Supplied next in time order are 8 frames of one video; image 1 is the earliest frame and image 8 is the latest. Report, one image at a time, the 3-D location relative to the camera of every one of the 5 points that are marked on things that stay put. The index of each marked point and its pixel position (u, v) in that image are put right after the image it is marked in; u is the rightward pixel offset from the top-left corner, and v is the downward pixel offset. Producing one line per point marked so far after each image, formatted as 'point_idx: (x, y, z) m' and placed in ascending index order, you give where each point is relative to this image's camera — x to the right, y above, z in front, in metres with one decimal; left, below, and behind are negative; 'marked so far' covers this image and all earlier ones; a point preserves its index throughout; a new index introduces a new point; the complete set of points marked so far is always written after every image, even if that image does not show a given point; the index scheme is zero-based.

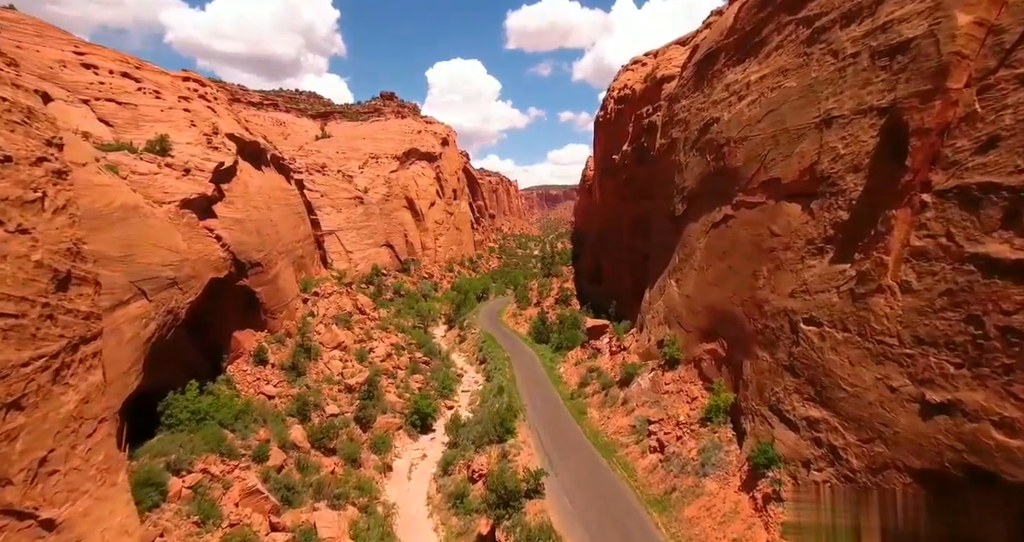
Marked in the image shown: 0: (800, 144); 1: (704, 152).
0: (+7.3, +3.2, +12.2) m
1: (+7.1, +4.4, +17.8) m
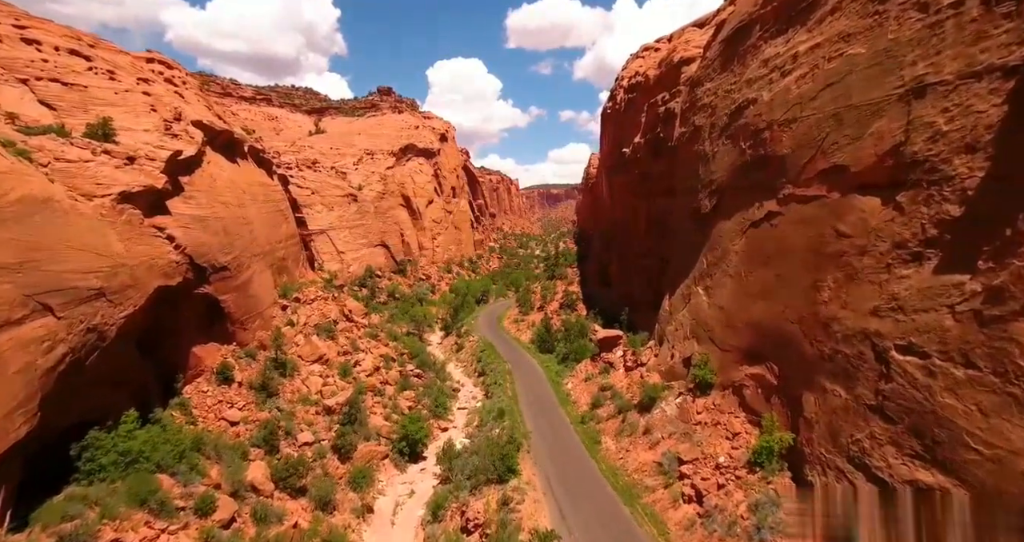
0: (+7.3, +3.0, +9.7) m
1: (+7.2, +4.2, +15.4) m
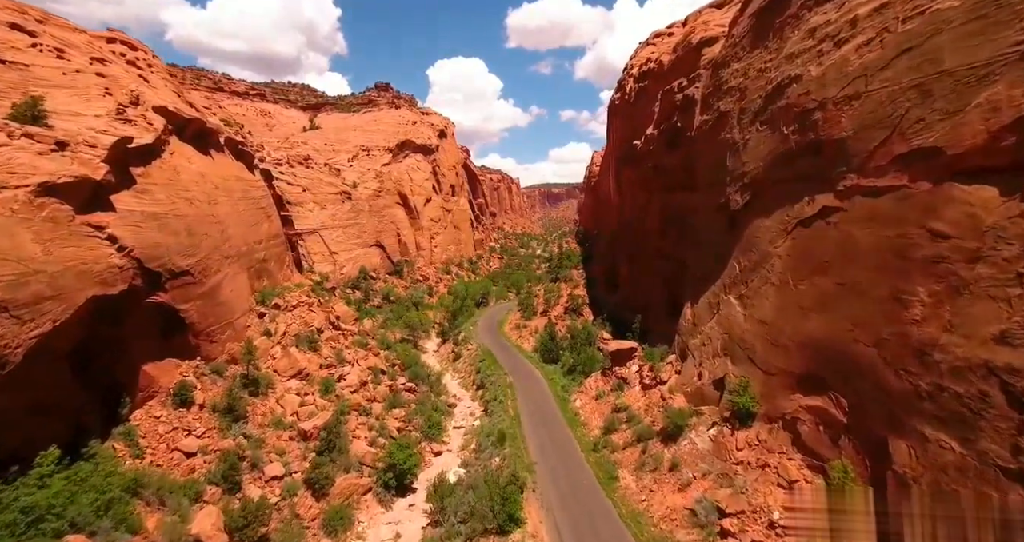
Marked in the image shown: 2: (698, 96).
0: (+7.4, +2.8, +7.6) m
1: (+7.2, +4.0, +13.2) m
2: (+7.5, +7.1, +19.6) m
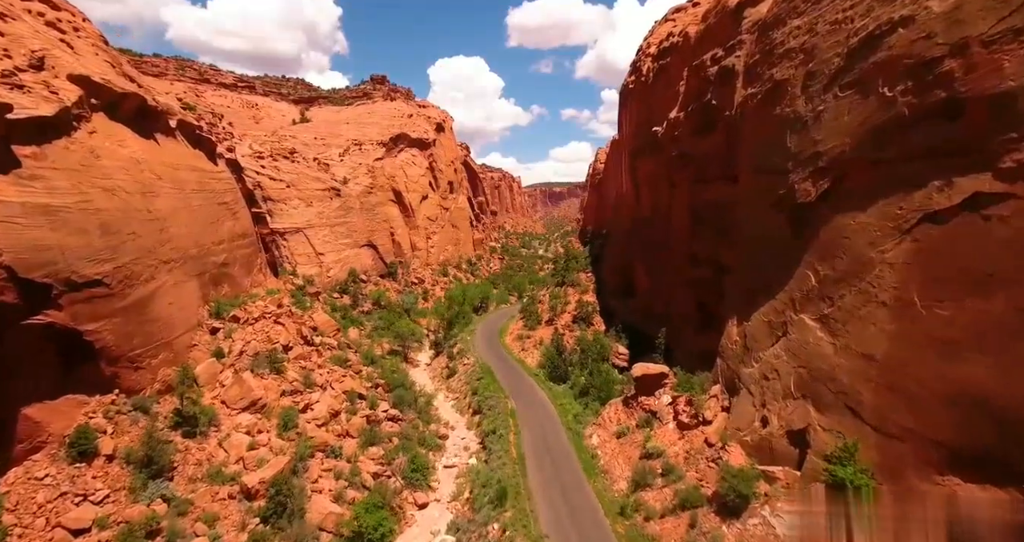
0: (+7.4, +2.6, +4.1) m
1: (+7.3, +3.7, +9.8) m
2: (+7.6, +6.9, +16.2) m
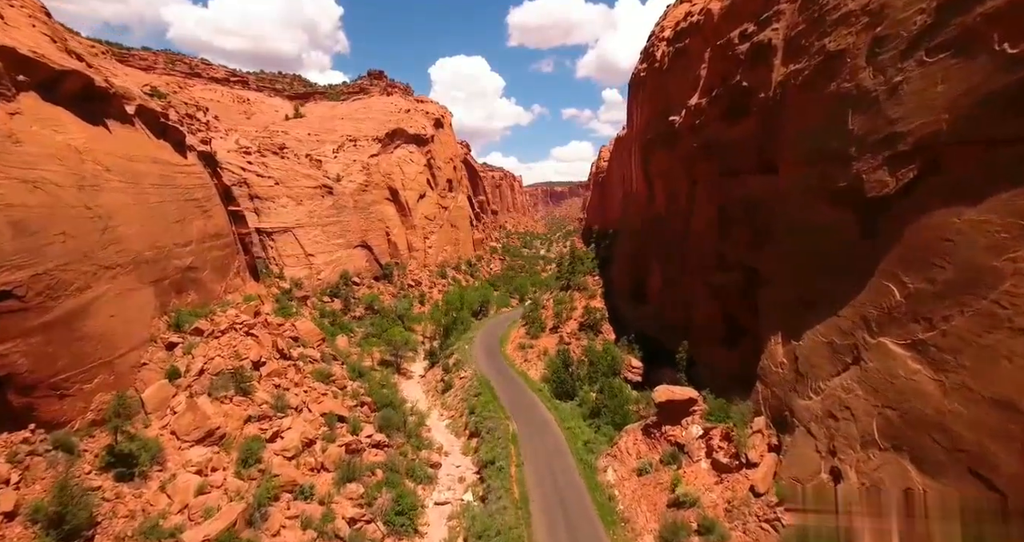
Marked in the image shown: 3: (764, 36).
0: (+7.5, +2.4, +1.9) m
1: (+7.3, +3.5, +7.5) m
2: (+7.7, +6.7, +14.0) m
3: (+7.6, +7.1, +14.6) m
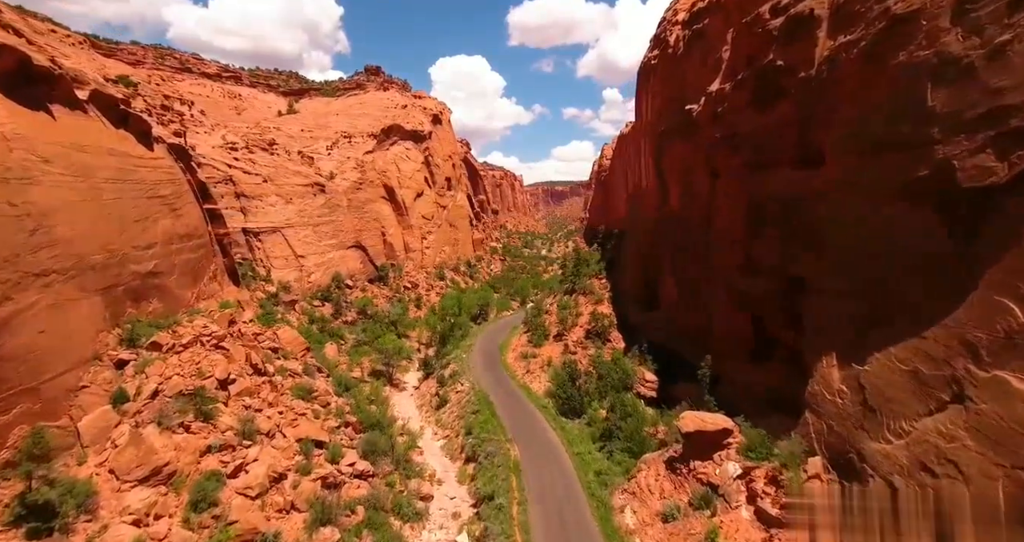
0: (+7.5, +2.2, -0.1) m
1: (+7.4, +3.4, +5.6) m
2: (+7.7, +6.5, +12.0) m
3: (+7.6, +7.0, +12.6) m
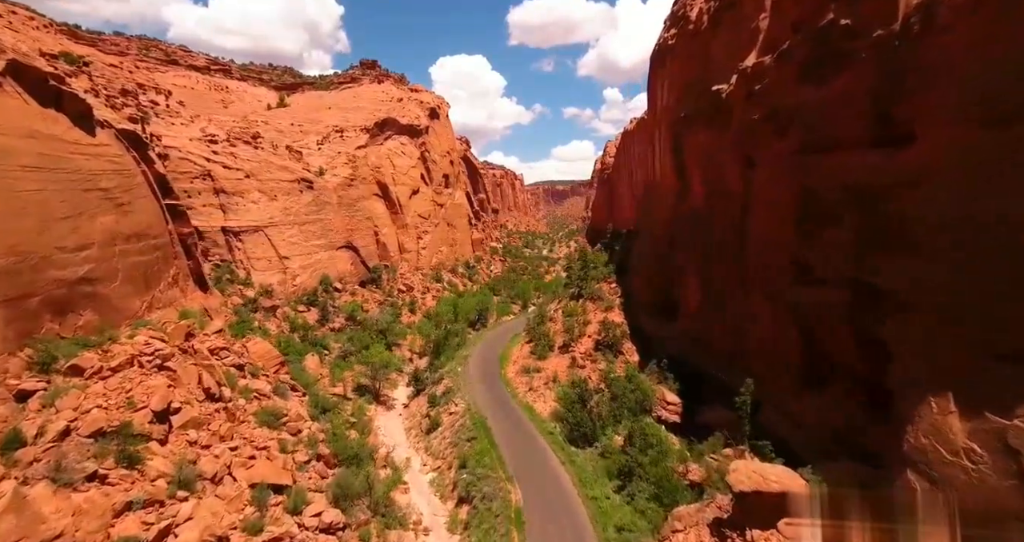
0: (+7.5, +2.0, -2.6) m
1: (+7.4, +3.2, +3.0) m
2: (+7.7, +6.3, +9.4) m
3: (+7.7, +6.8, +10.0) m
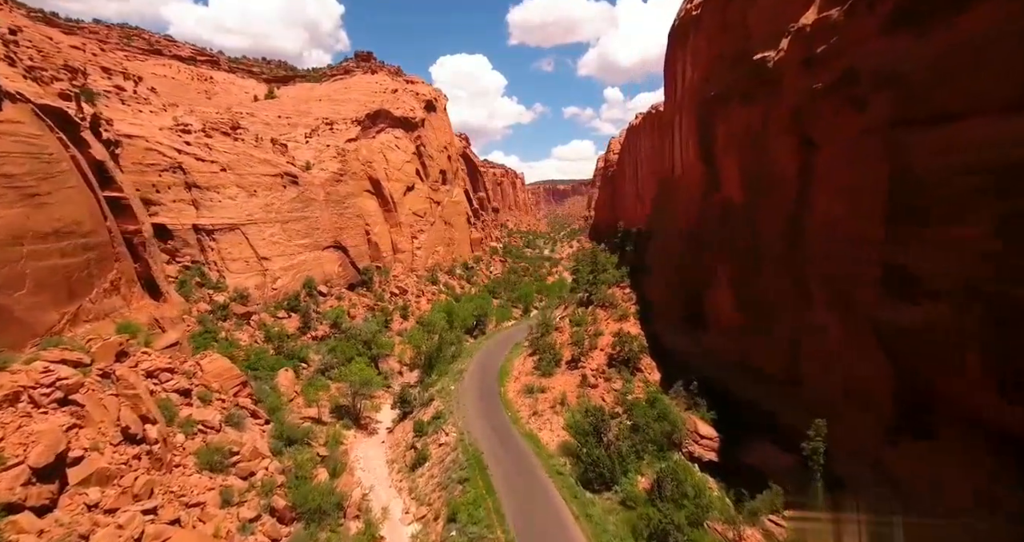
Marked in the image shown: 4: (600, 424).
0: (+7.5, +1.8, -5.6) m
1: (+7.4, +3.0, +0.1) m
2: (+7.8, +6.1, +6.5) m
3: (+7.7, +6.6, +7.1) m
4: (+2.6, -4.5, +14.9) m
